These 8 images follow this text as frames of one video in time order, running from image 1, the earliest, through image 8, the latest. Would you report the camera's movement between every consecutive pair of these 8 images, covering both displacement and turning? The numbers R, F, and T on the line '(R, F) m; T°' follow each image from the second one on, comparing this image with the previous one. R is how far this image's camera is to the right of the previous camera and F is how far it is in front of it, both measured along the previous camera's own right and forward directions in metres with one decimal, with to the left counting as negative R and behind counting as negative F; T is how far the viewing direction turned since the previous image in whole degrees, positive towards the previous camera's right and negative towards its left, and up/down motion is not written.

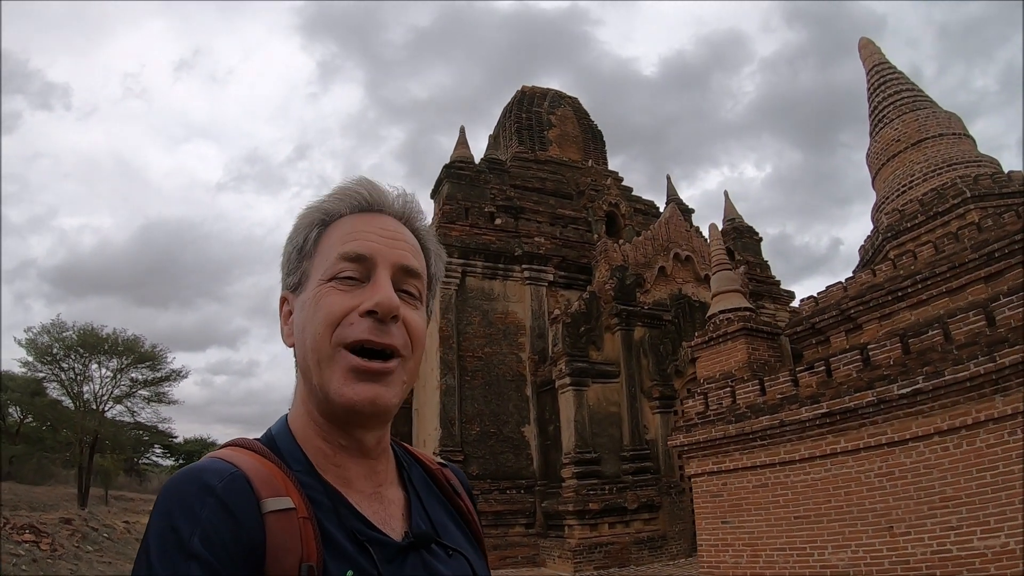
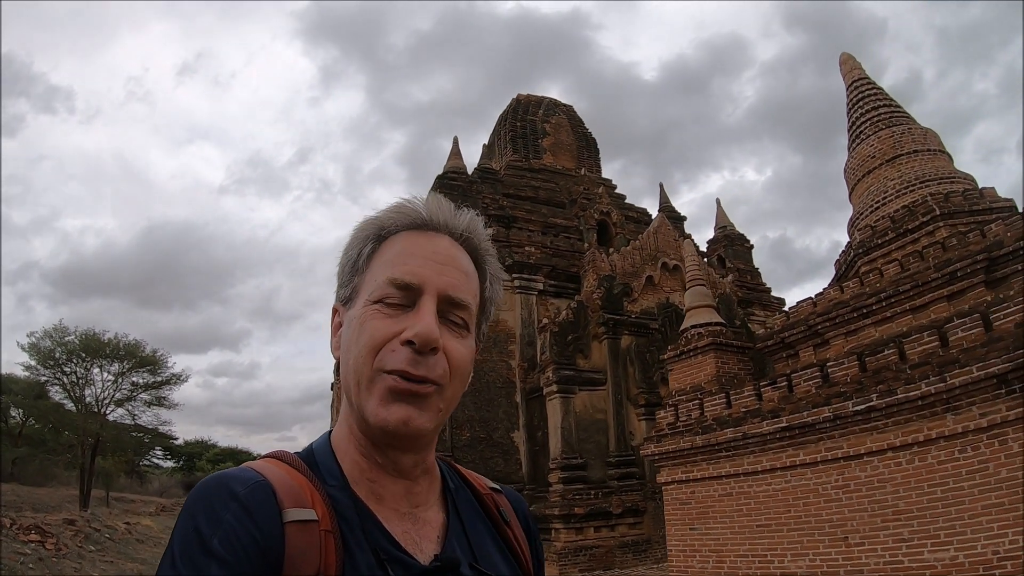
(+0.3, -0.3) m; 0°
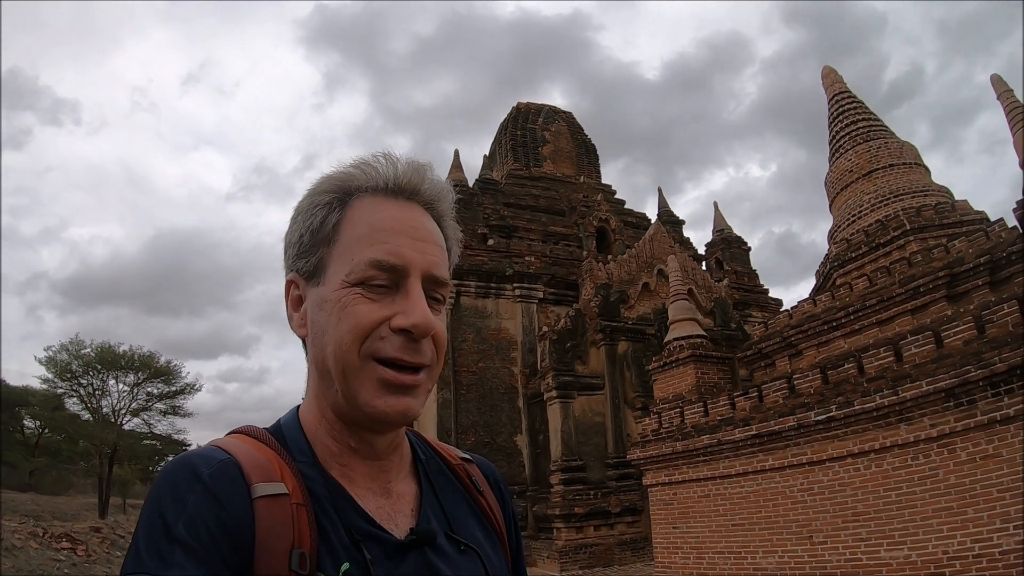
(+0.2, -0.6) m; -1°
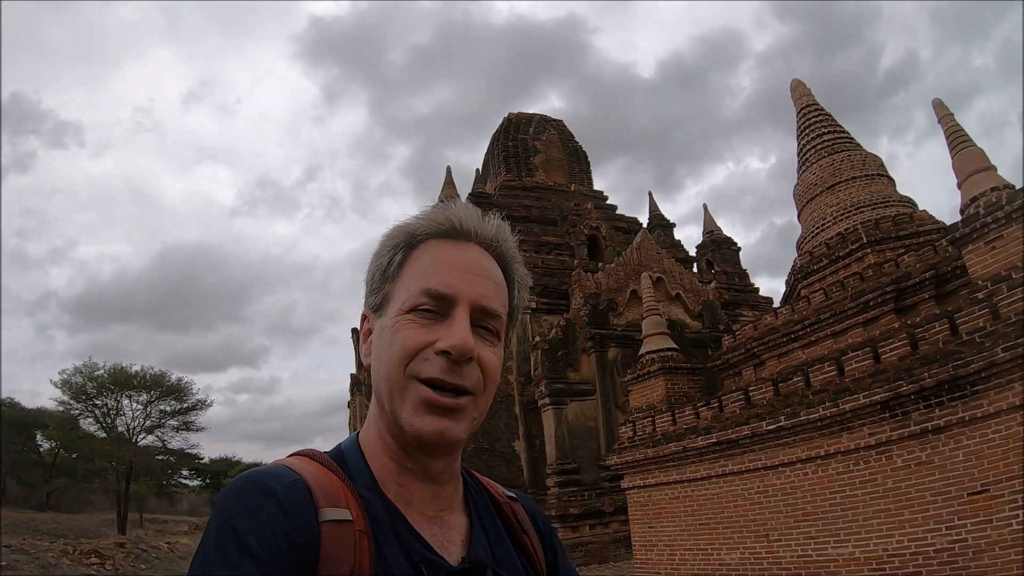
(+0.4, -0.6) m; -1°
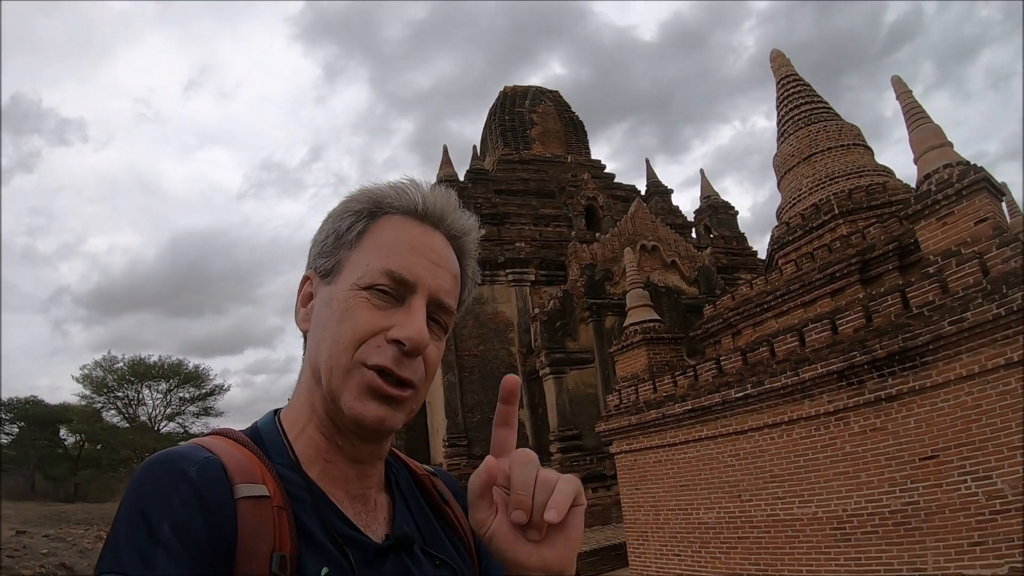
(+0.4, -0.4) m; -1°
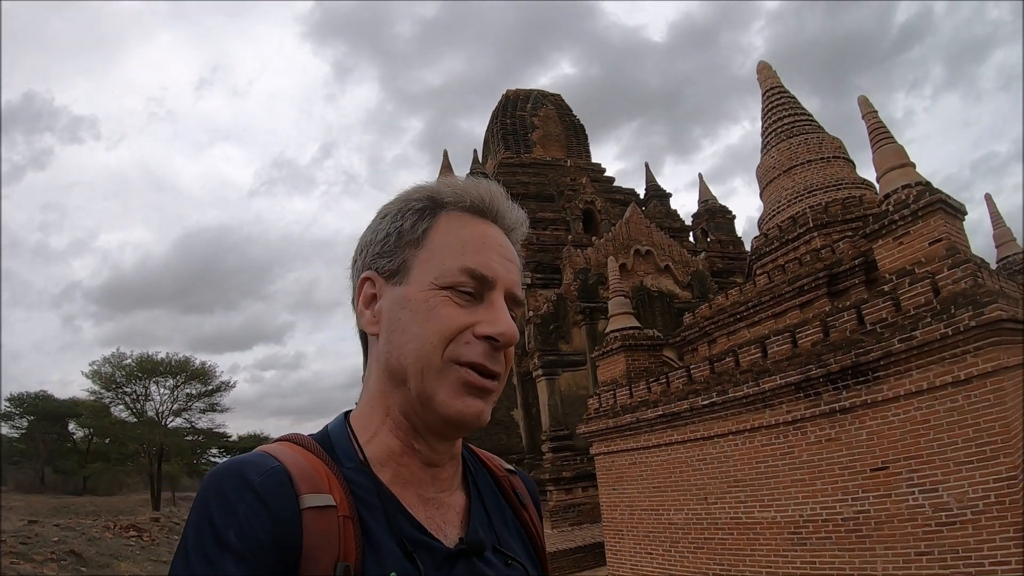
(+0.4, -0.4) m; -1°
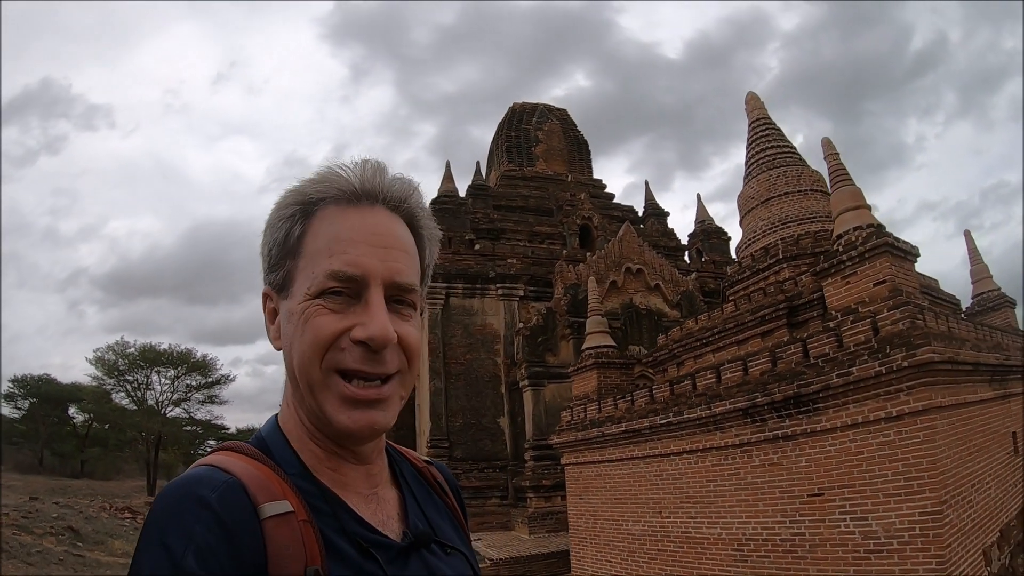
(+0.4, -0.5) m; -1°
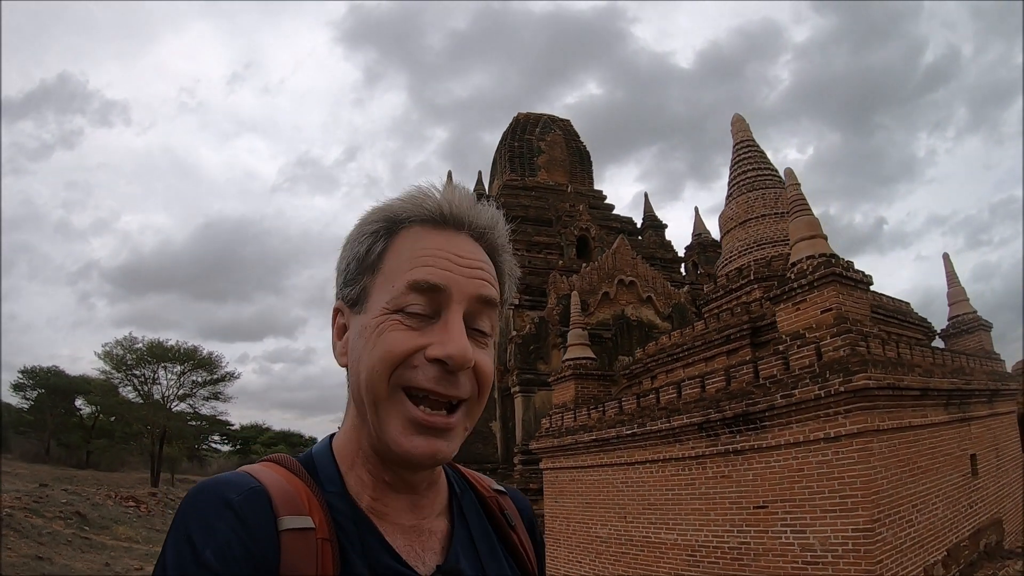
(+0.4, -0.5) m; -1°
